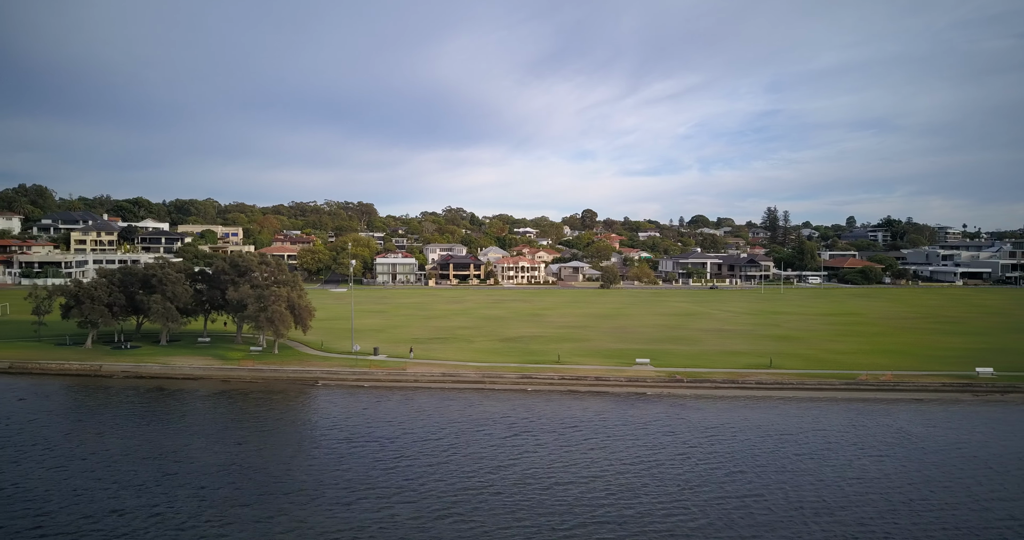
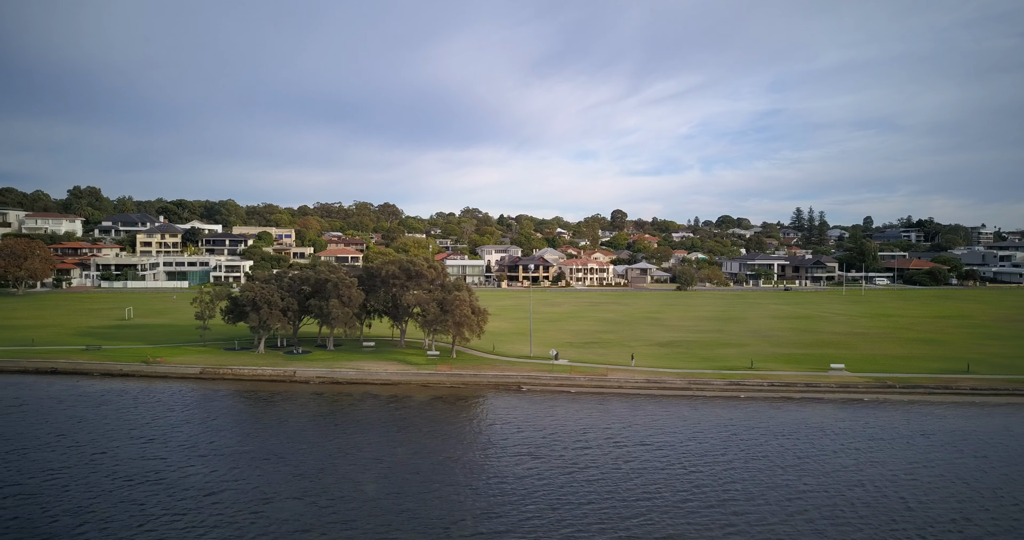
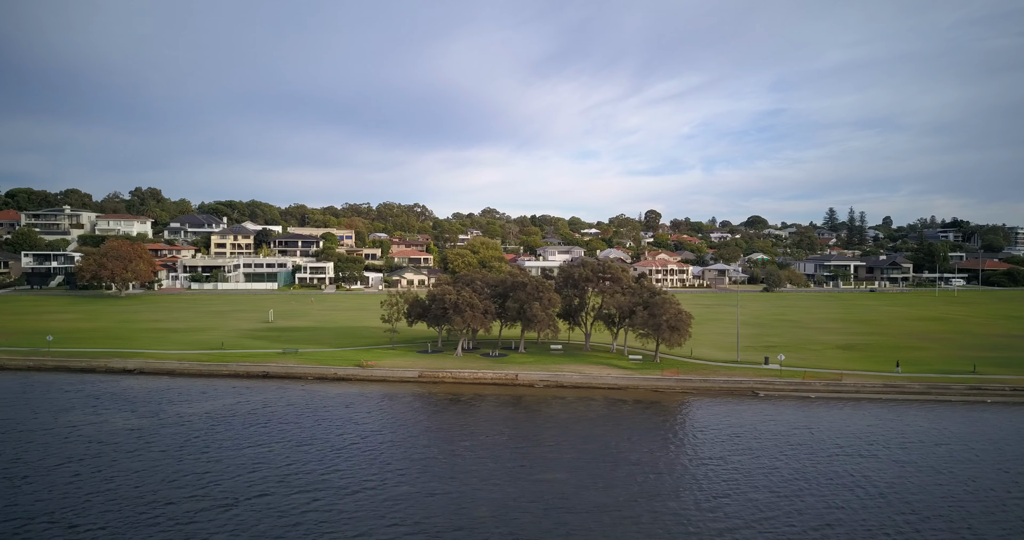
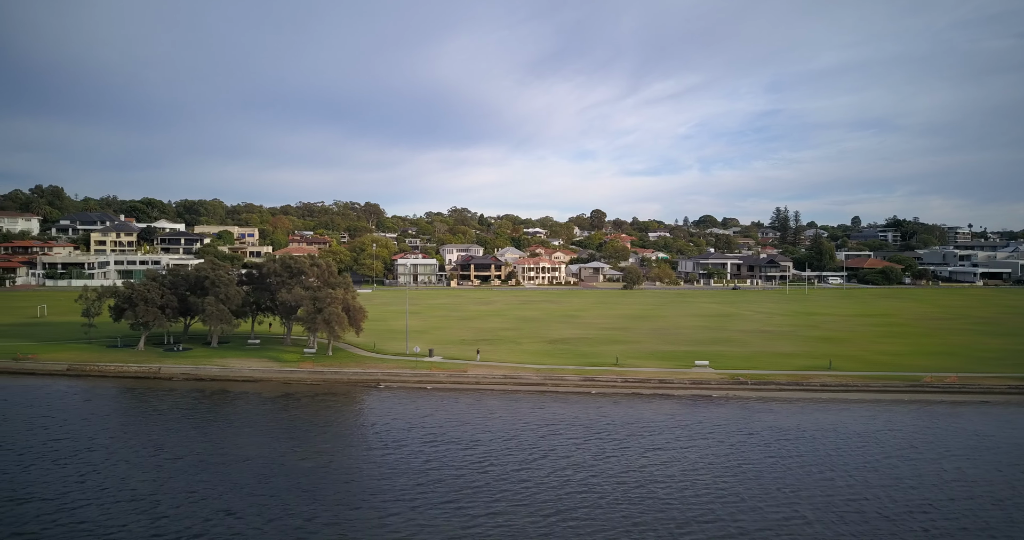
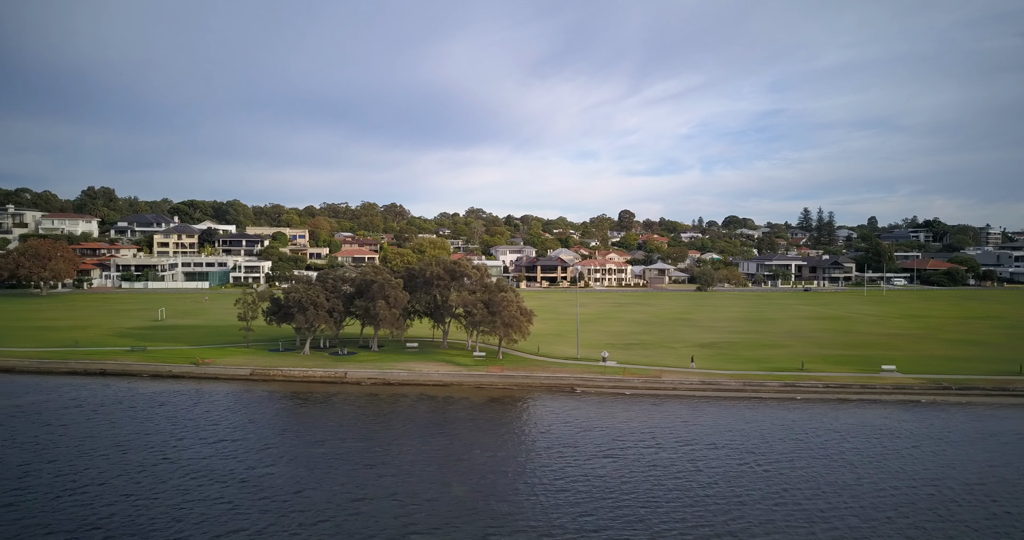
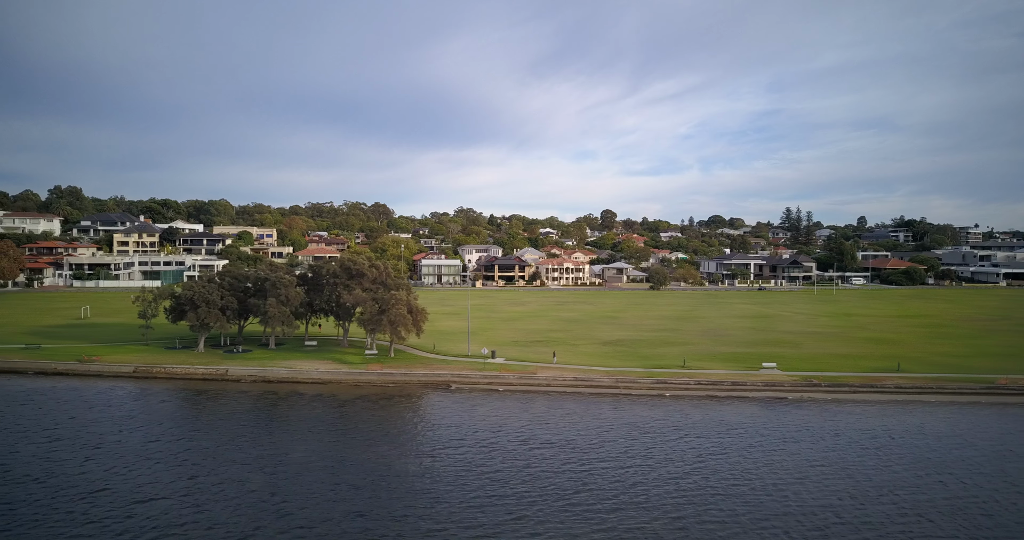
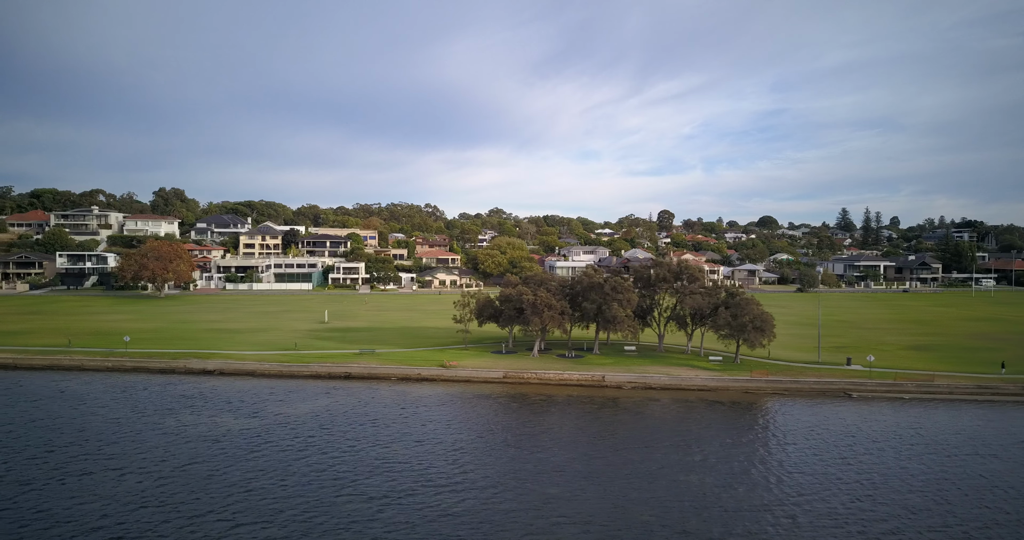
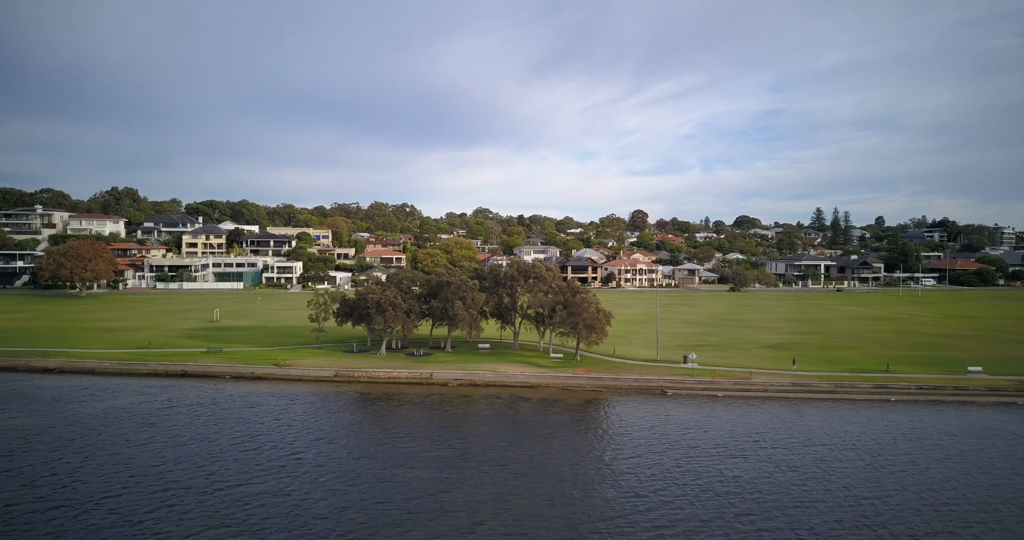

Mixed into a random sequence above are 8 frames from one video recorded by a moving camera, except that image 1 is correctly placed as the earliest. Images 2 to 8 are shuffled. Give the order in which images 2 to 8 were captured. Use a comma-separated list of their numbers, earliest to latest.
4, 6, 2, 5, 8, 3, 7
